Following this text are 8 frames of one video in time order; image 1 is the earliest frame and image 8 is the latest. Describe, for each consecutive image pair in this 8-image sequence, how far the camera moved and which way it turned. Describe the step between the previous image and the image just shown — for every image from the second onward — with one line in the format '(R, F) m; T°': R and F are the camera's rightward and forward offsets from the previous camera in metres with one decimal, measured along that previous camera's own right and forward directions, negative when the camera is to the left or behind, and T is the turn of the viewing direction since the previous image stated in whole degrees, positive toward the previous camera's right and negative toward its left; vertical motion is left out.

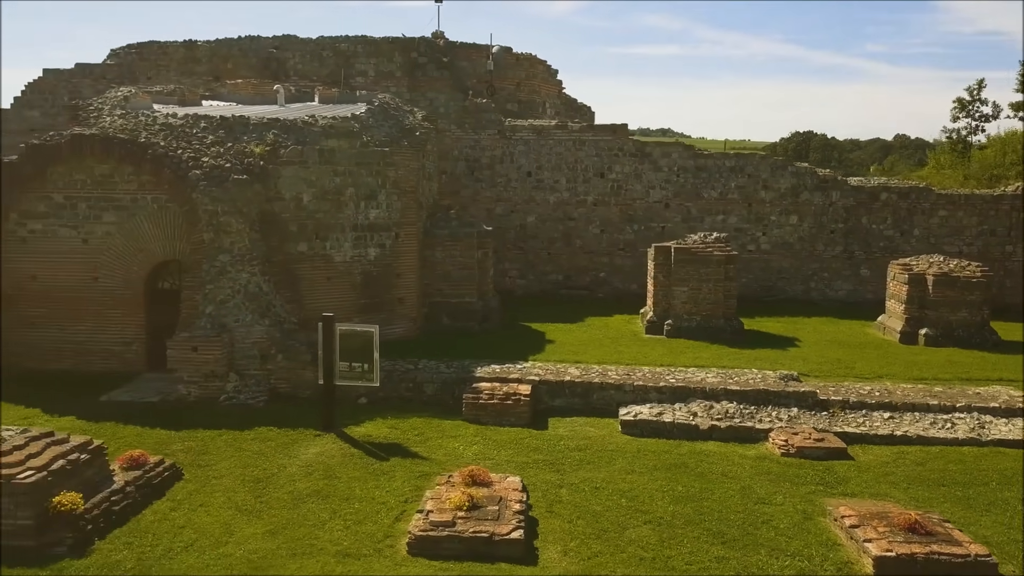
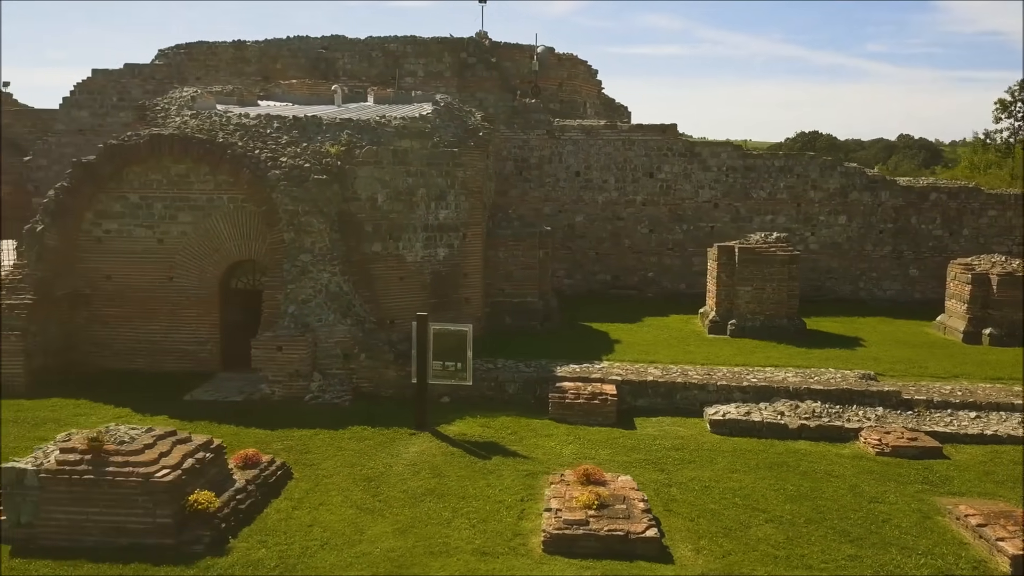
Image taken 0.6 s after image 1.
(-0.9, 0.0) m; 0°
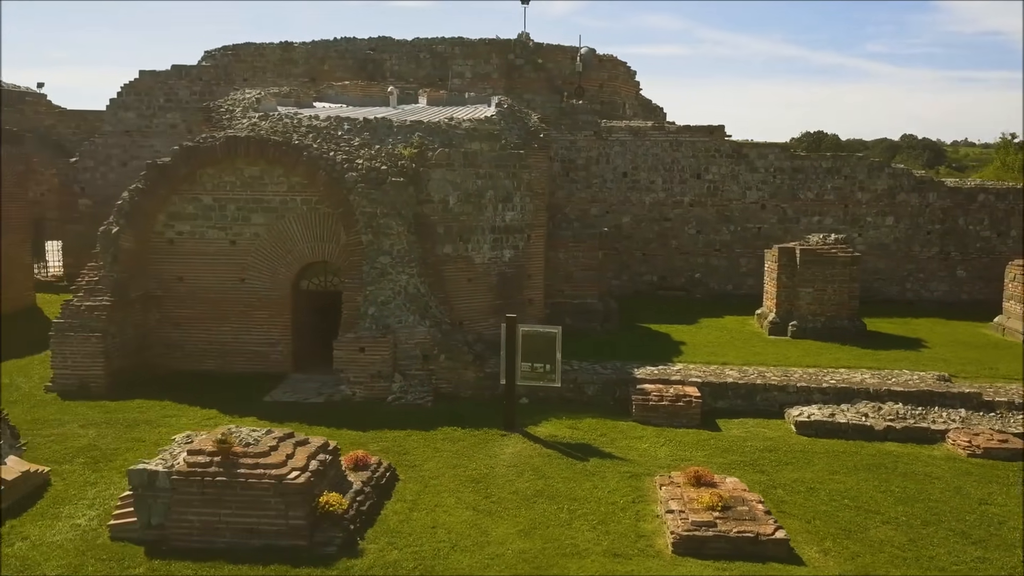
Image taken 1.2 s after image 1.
(-0.9, 0.0) m; 0°
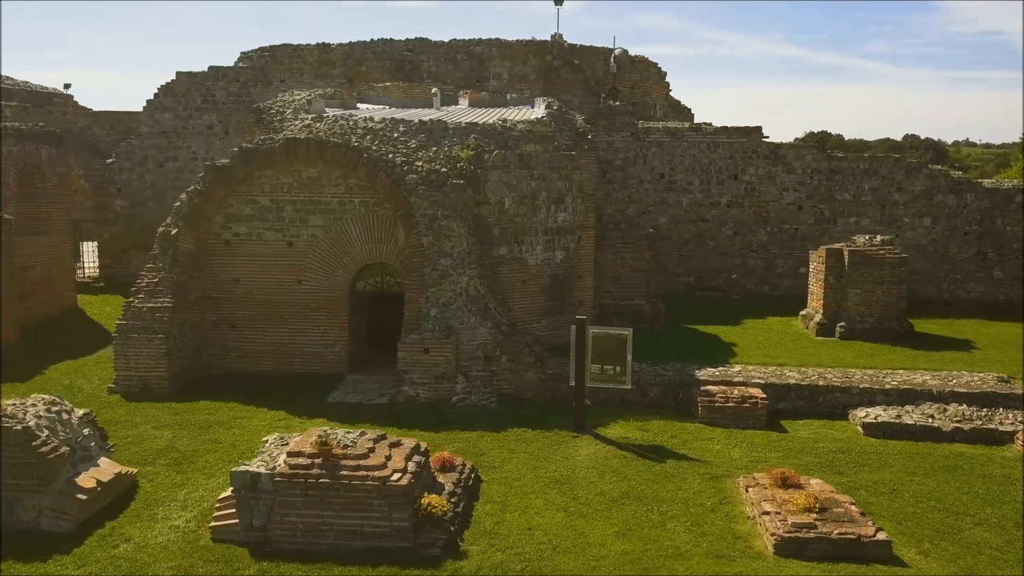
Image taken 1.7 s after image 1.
(-0.7, 0.0) m; 0°
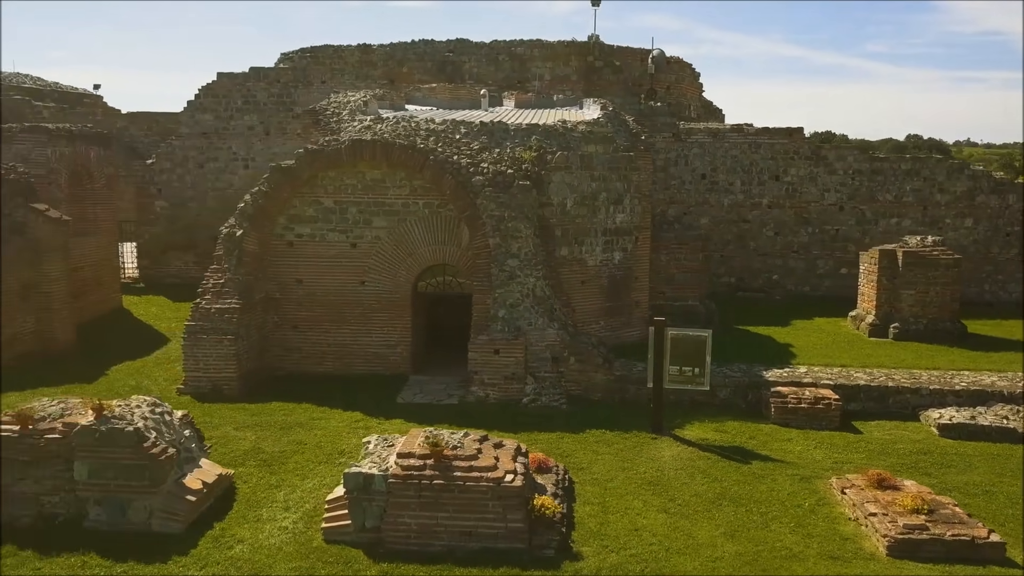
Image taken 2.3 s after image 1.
(-0.8, 0.0) m; 0°
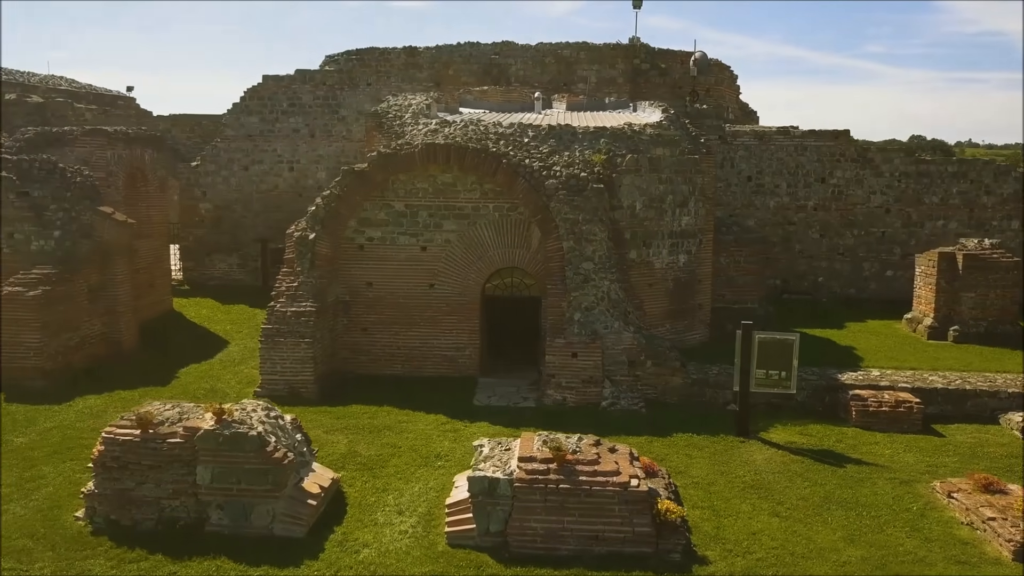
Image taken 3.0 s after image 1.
(-0.9, 0.0) m; 0°
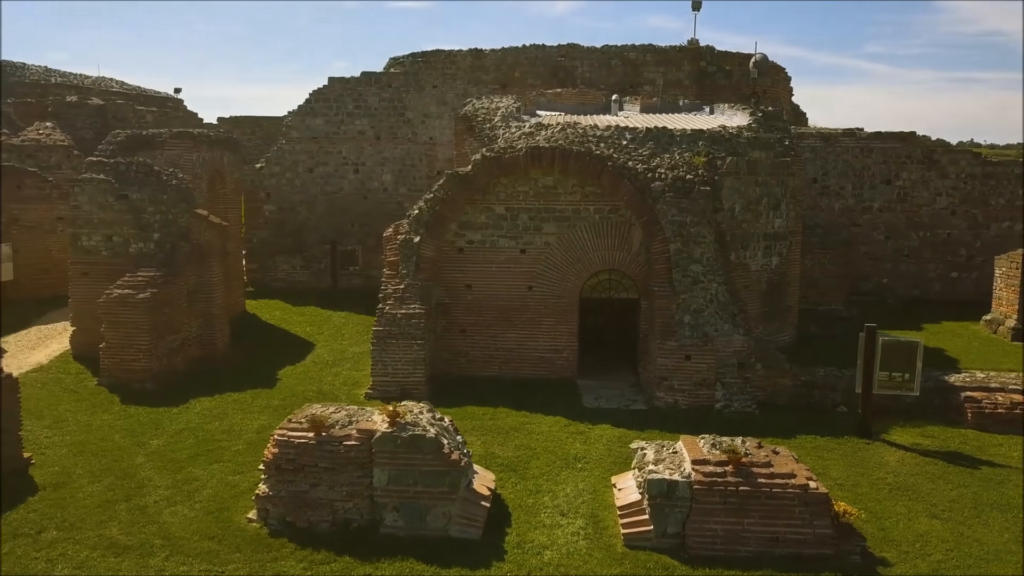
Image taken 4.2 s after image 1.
(-1.3, 0.0) m; 0°
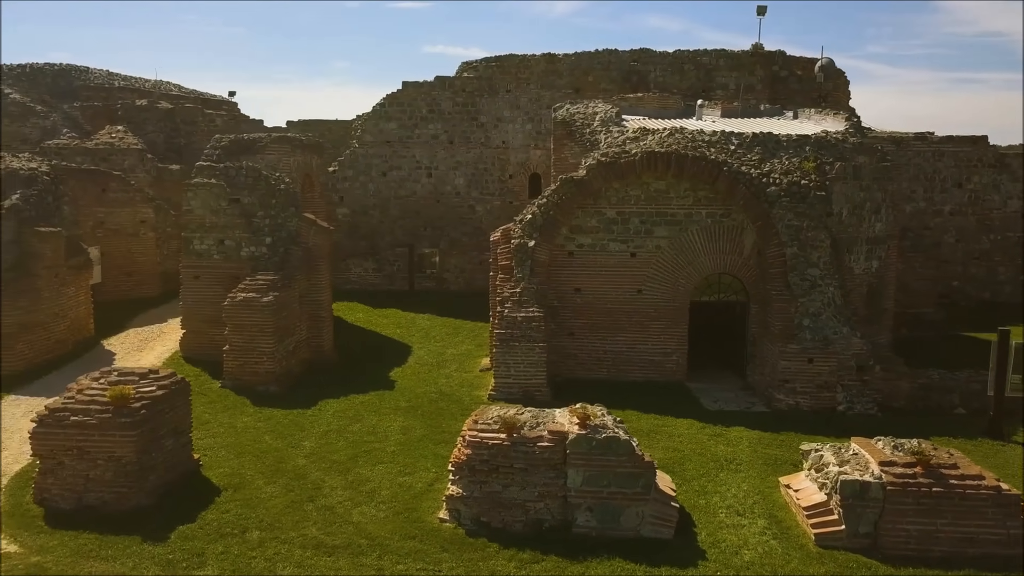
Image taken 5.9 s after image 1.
(-1.4, -0.1) m; 0°
